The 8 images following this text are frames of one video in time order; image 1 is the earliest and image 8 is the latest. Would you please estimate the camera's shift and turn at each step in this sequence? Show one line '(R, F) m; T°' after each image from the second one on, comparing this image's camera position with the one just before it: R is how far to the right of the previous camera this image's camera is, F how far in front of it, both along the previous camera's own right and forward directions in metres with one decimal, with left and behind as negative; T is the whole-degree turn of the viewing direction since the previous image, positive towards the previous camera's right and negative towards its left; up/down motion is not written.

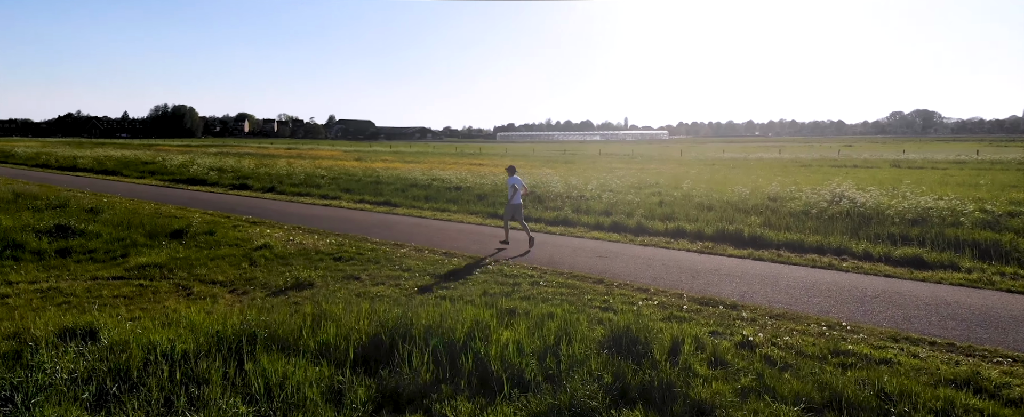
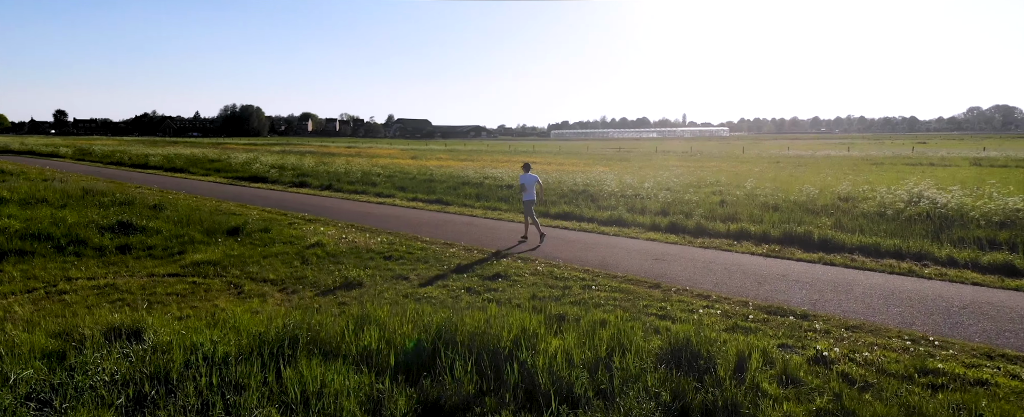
(0.0, +0.4) m; -5°
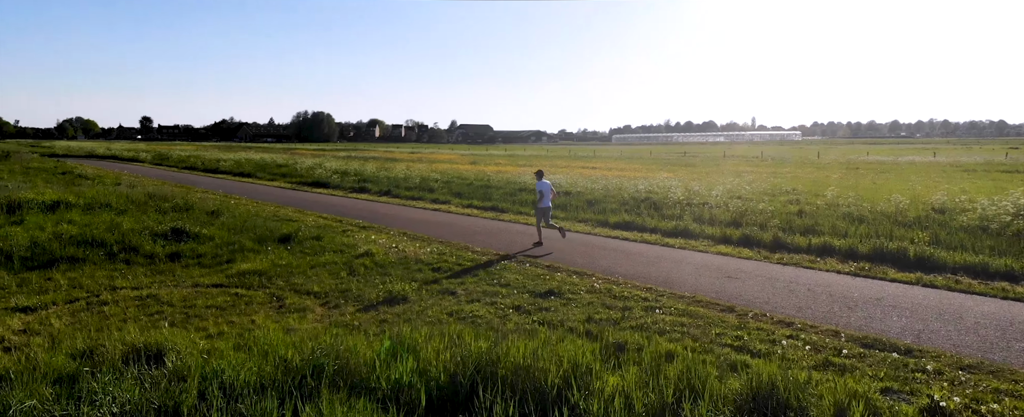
(+0.1, +0.8) m; -5°
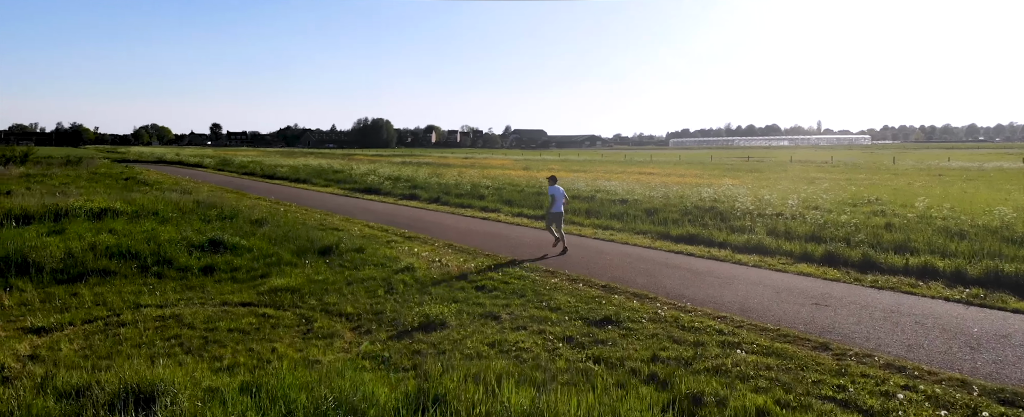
(0.0, +1.1) m; -5°
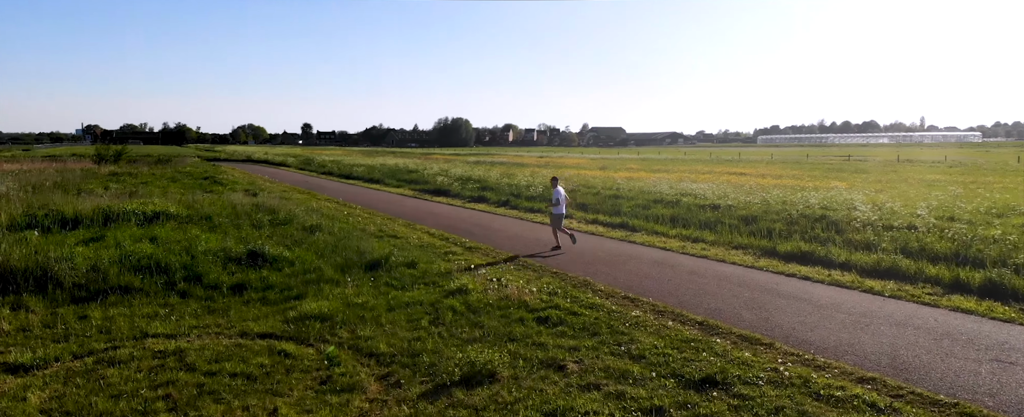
(+0.1, +1.8) m; -7°
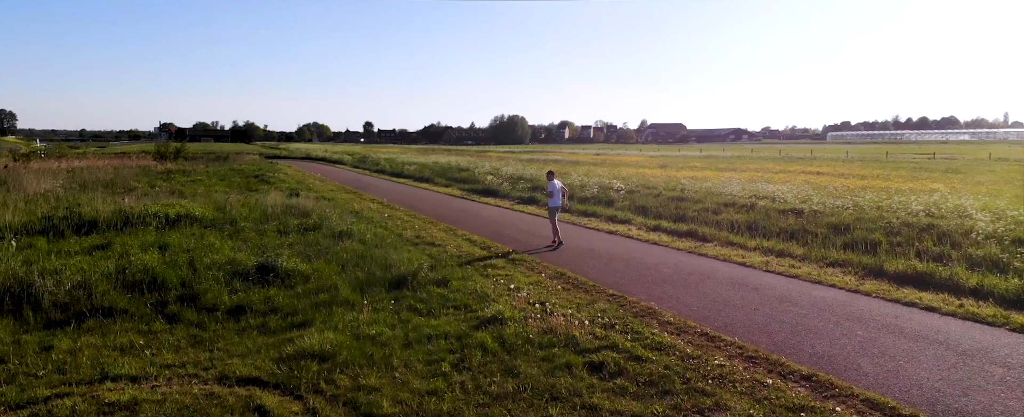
(+0.1, +1.8) m; -5°
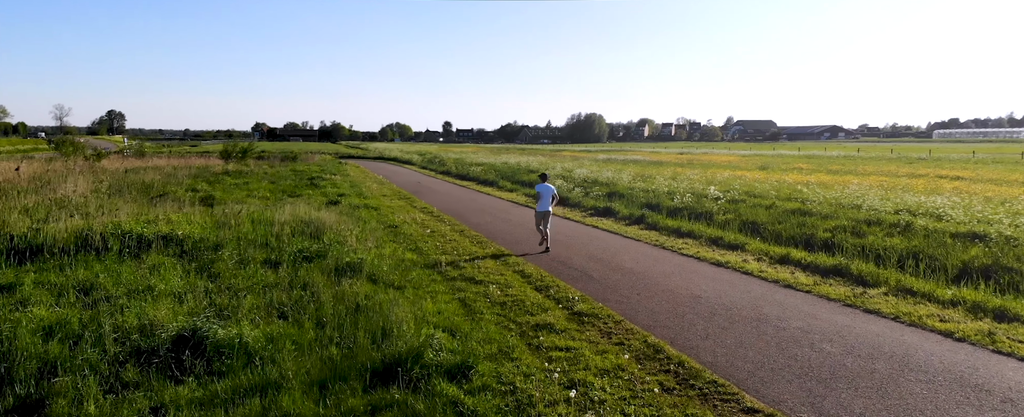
(+0.1, +3.9) m; -7°
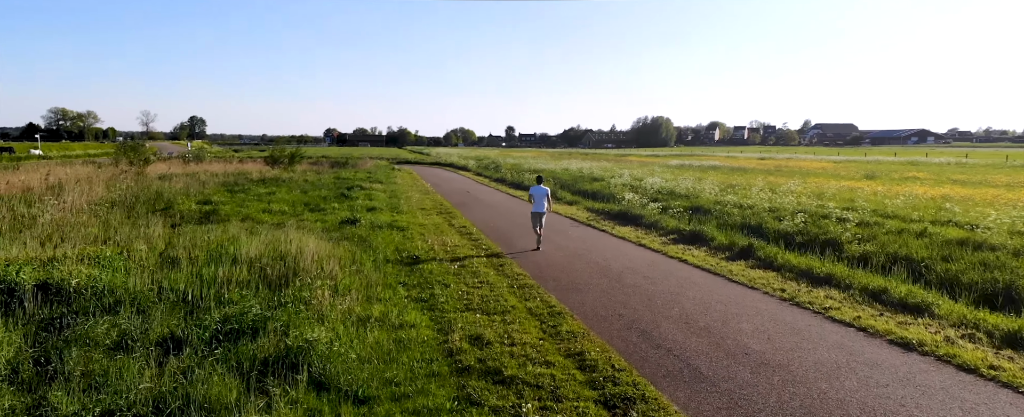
(+0.1, +4.1) m; -5°
